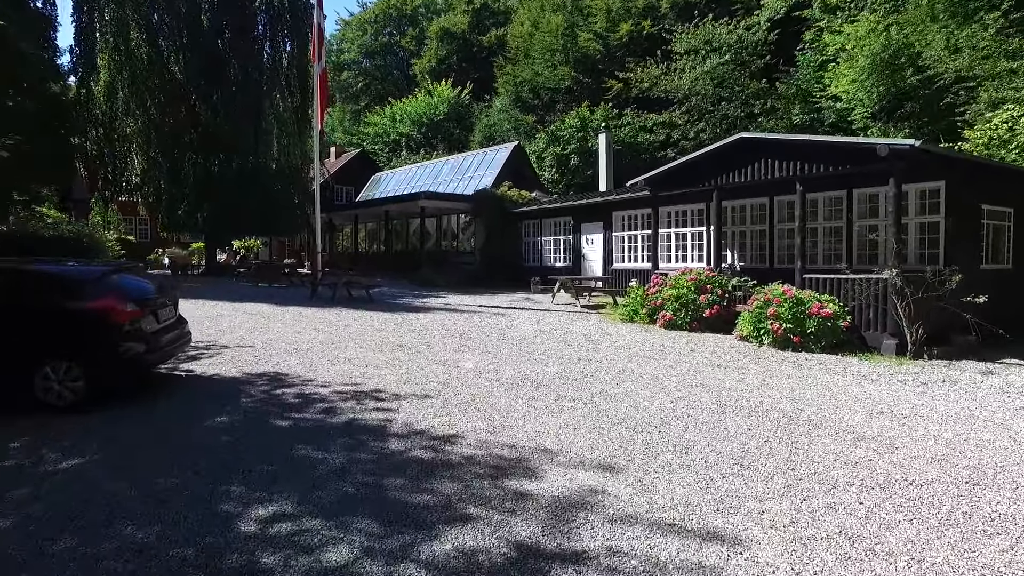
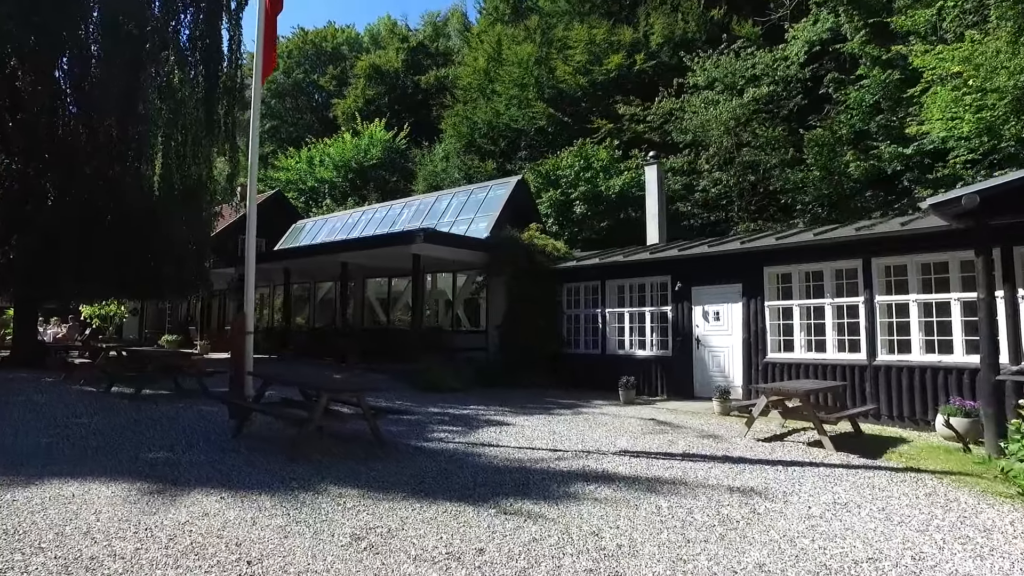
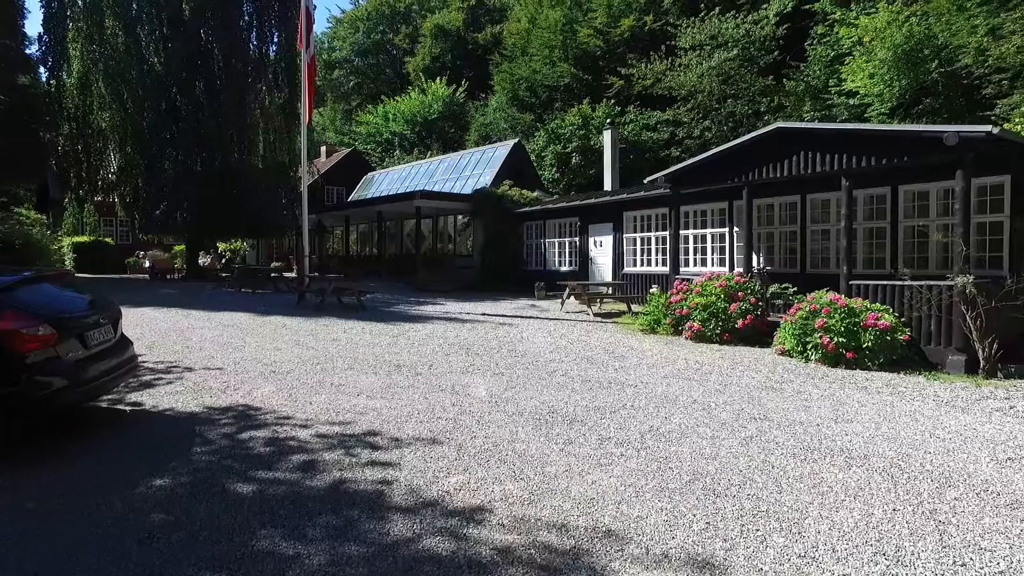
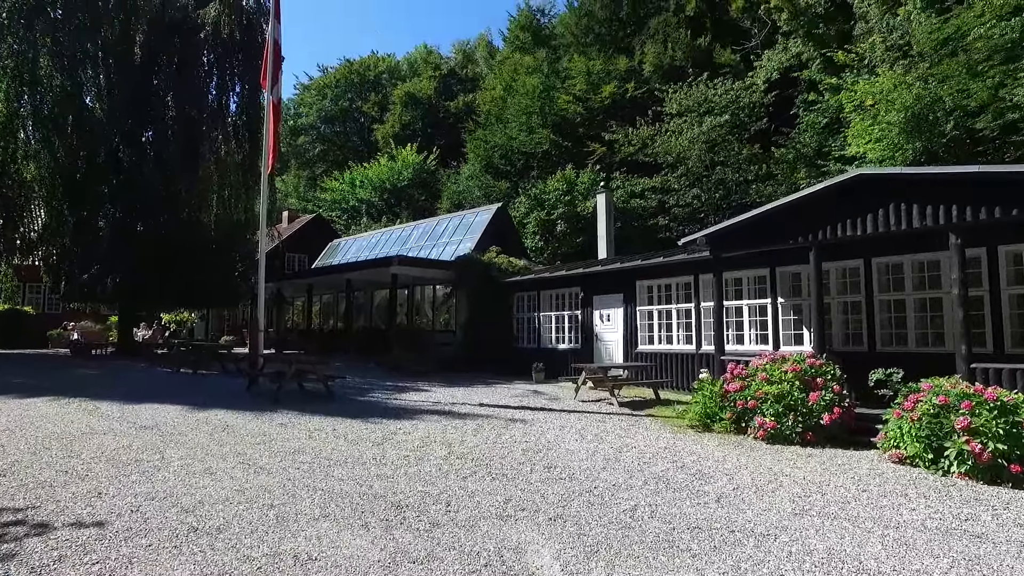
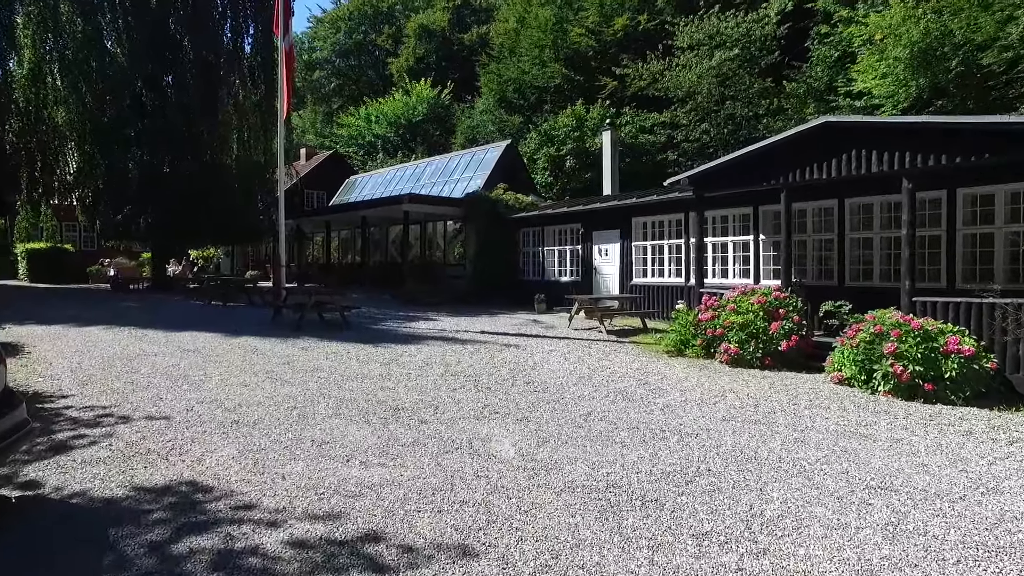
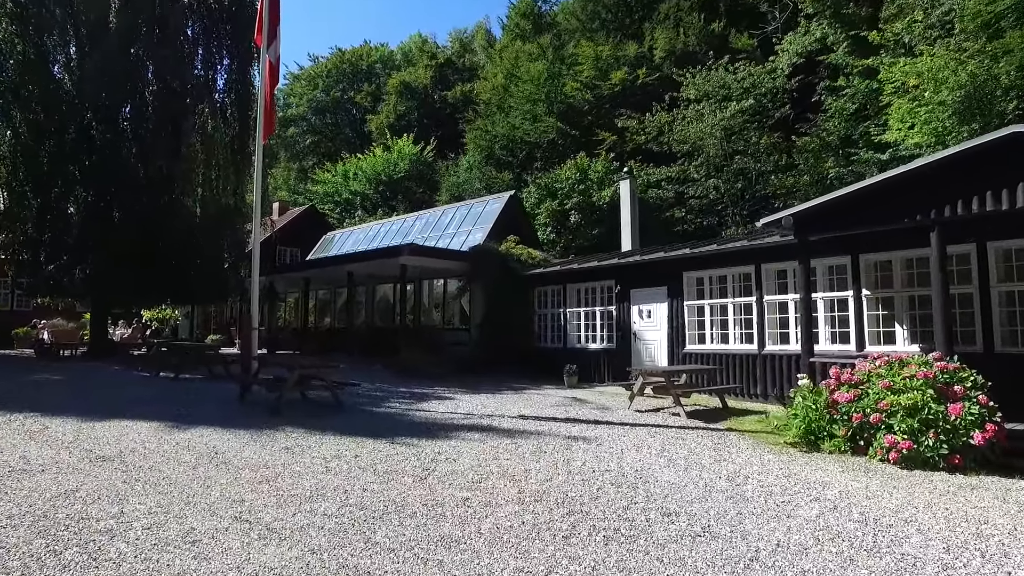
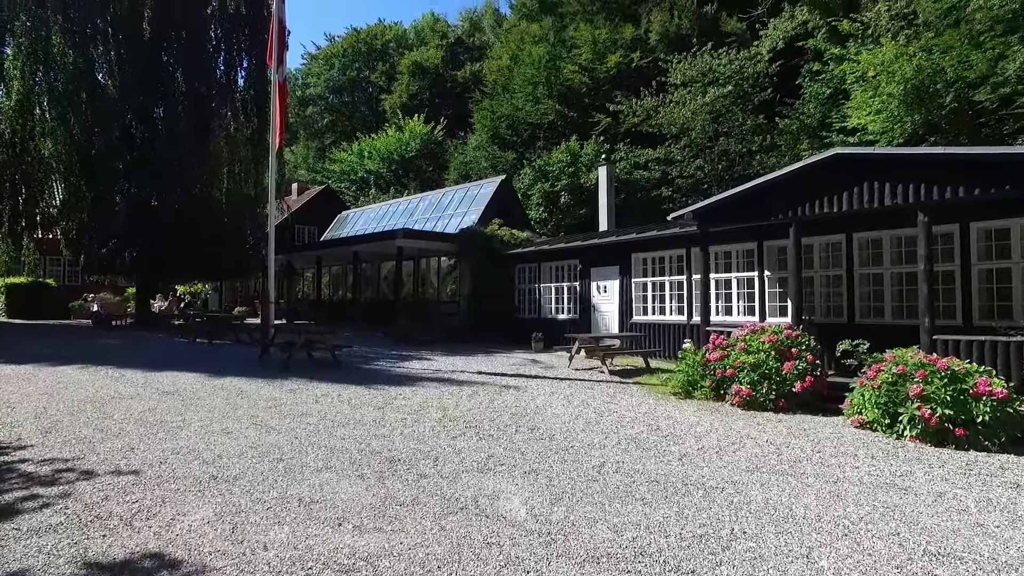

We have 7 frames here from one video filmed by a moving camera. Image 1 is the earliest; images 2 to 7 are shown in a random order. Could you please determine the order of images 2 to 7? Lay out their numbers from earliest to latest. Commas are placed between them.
3, 5, 7, 4, 6, 2
